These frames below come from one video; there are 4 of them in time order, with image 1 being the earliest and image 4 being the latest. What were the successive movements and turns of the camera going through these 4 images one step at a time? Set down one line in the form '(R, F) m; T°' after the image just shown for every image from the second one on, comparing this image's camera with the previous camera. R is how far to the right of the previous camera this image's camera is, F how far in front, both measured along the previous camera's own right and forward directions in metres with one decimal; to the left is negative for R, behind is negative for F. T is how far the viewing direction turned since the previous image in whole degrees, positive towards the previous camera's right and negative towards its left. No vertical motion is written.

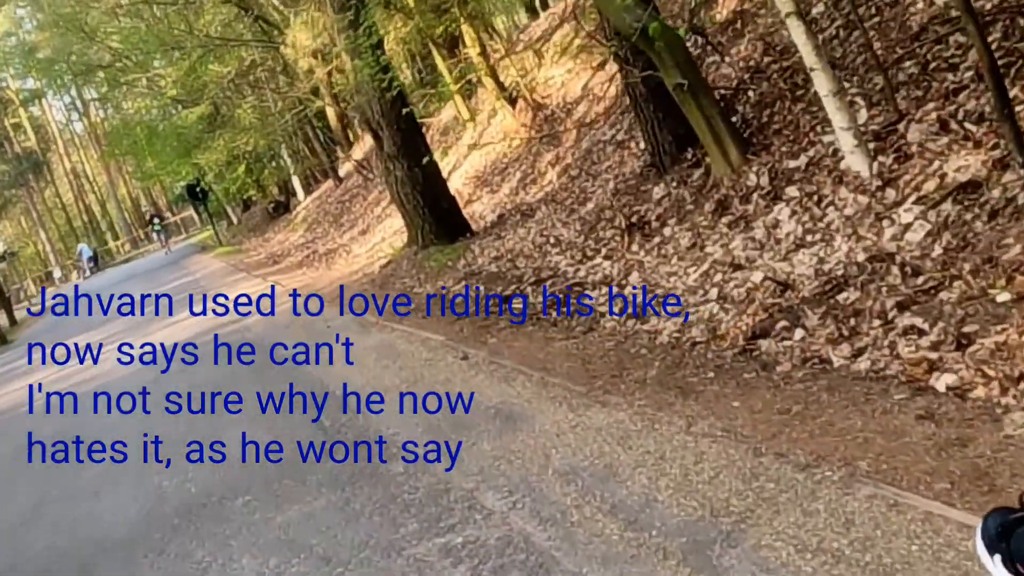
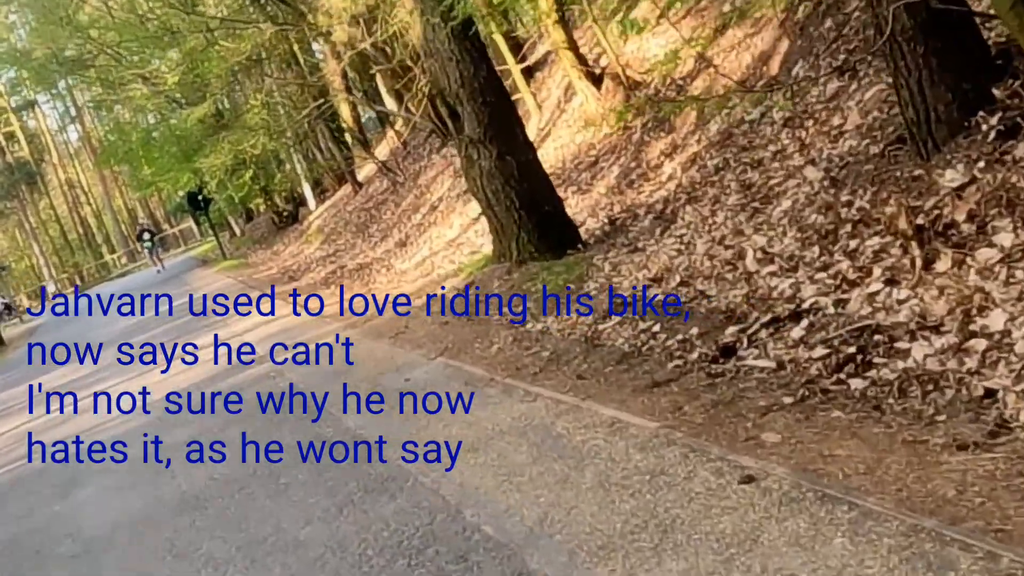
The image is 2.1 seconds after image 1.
(-0.9, +4.1) m; 0°
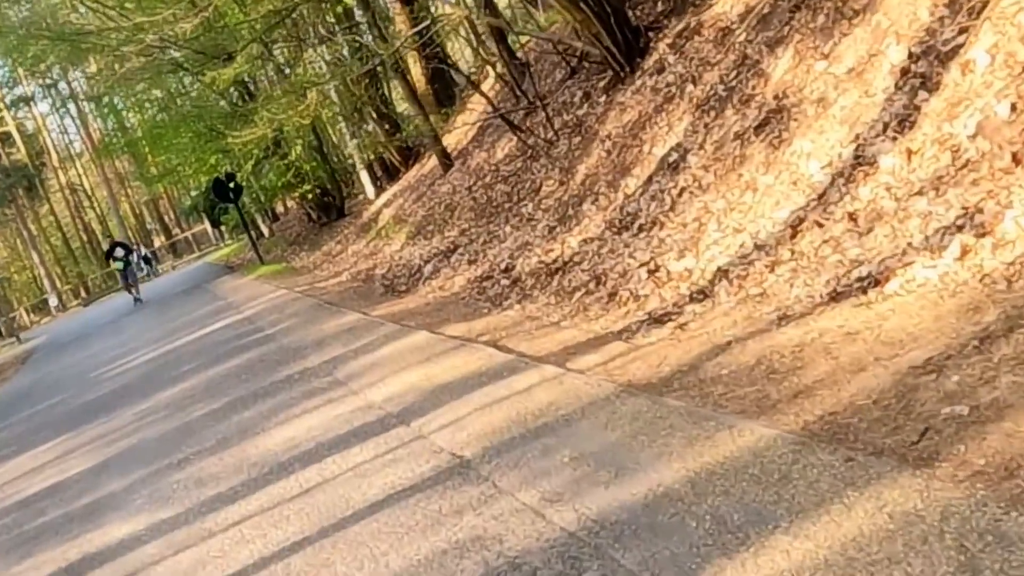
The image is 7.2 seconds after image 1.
(-2.3, +9.0) m; 0°
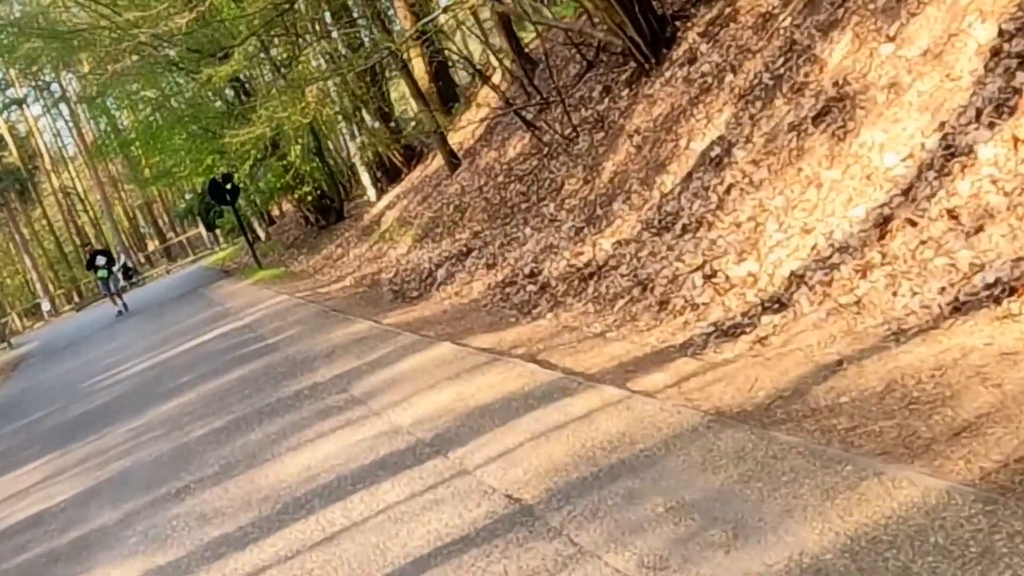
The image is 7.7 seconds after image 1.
(-0.3, +1.1) m; 0°
